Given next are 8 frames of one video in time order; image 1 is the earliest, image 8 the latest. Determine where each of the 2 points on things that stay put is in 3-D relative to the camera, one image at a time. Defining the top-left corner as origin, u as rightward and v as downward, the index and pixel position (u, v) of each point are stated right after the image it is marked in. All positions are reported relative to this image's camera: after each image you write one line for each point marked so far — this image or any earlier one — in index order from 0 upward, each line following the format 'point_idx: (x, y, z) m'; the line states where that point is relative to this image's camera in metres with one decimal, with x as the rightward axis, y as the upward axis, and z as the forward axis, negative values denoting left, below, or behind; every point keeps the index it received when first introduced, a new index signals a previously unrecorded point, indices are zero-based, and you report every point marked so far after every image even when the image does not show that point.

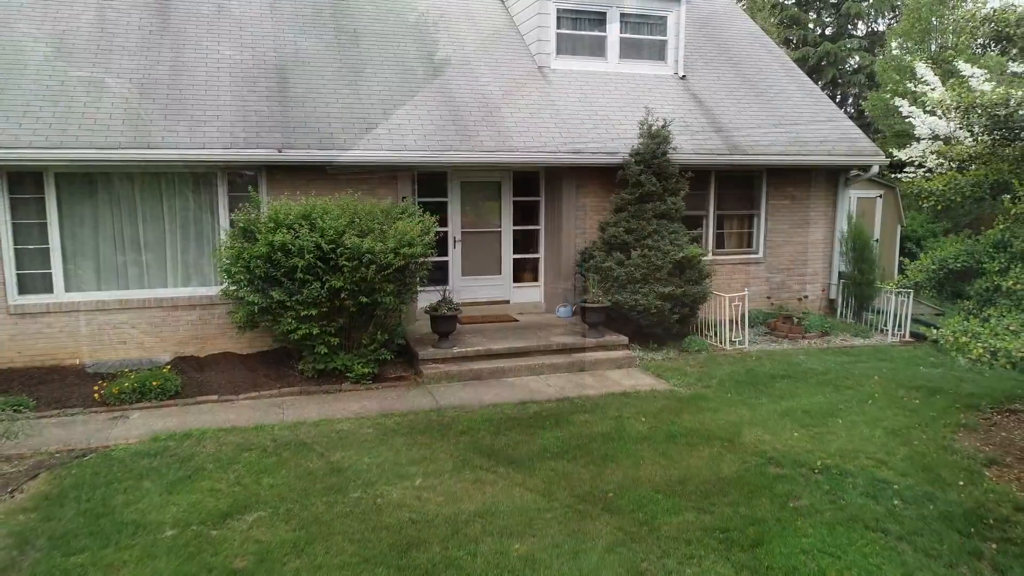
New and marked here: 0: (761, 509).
0: (+1.8, -1.6, +4.6) m
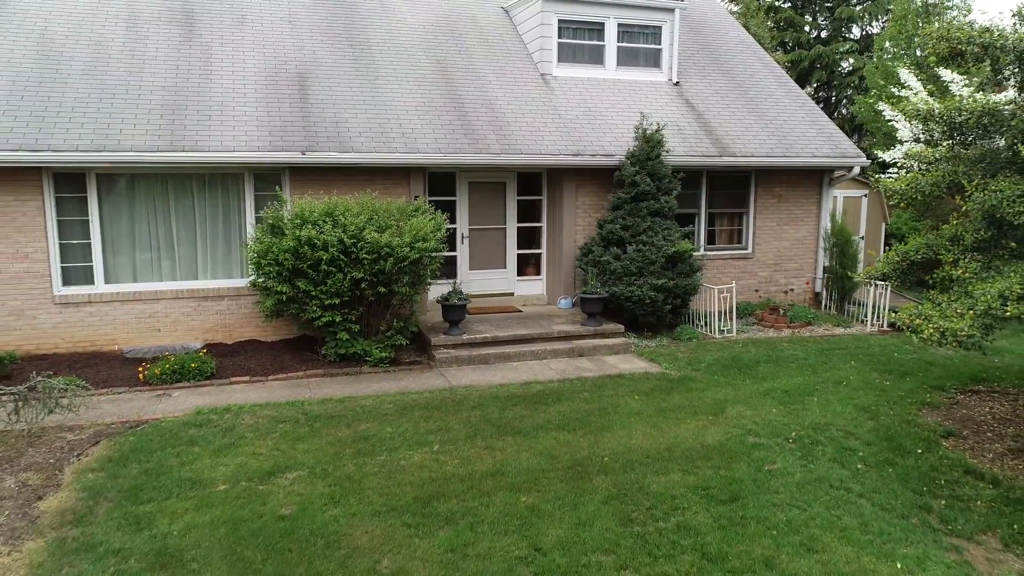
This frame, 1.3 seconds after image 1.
0: (+1.9, -1.5, +5.3) m
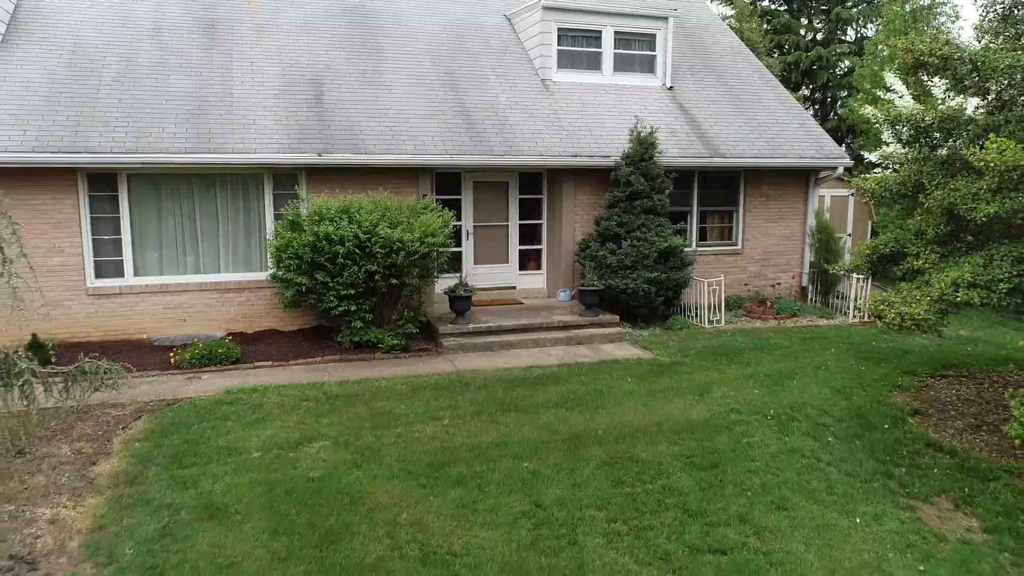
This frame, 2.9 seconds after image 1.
0: (+1.9, -1.4, +5.8) m
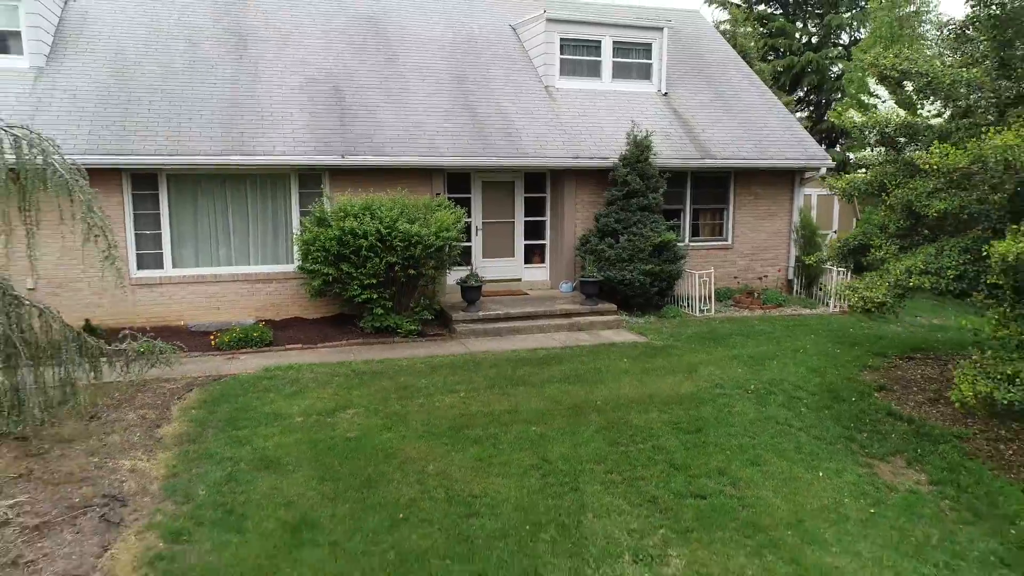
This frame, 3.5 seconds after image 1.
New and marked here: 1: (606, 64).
0: (+2.0, -1.3, +6.6) m
1: (+1.8, +4.2, +11.9) m
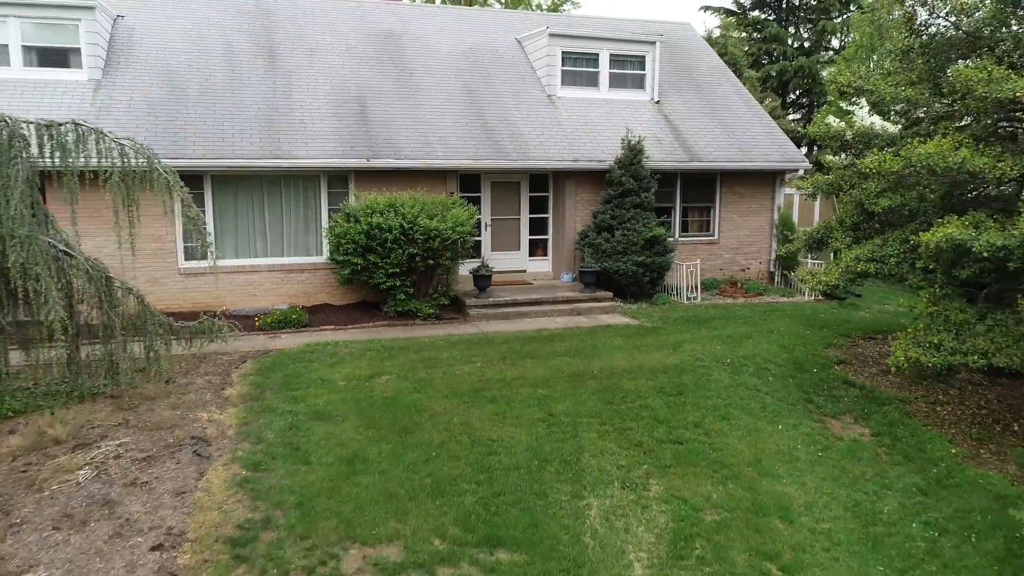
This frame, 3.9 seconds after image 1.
0: (+2.1, -1.1, +7.7) m
1: (+1.9, +4.4, +13.1) m
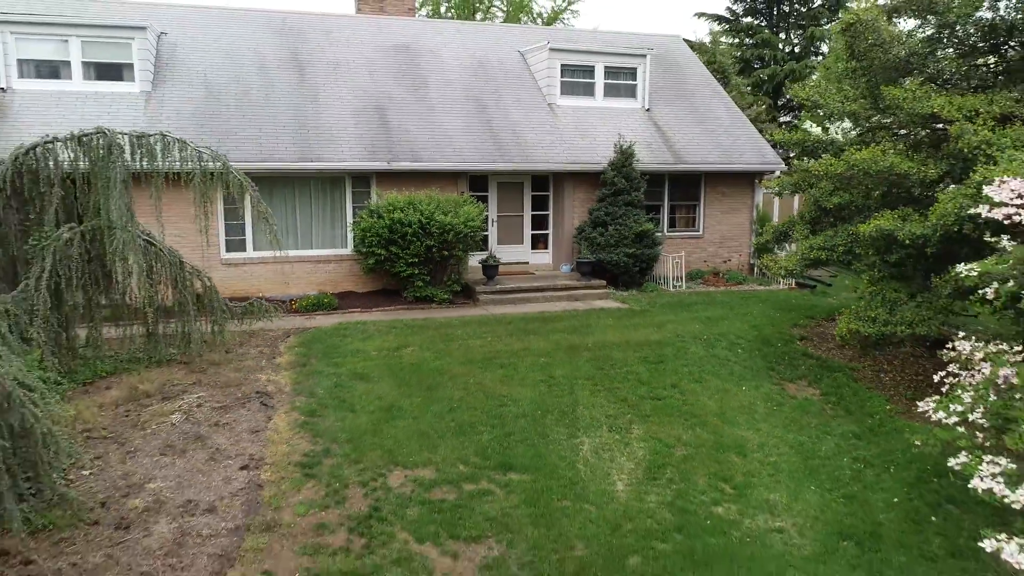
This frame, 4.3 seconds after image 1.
0: (+2.2, -0.9, +9.0) m
1: (+2.0, +4.6, +14.4) m
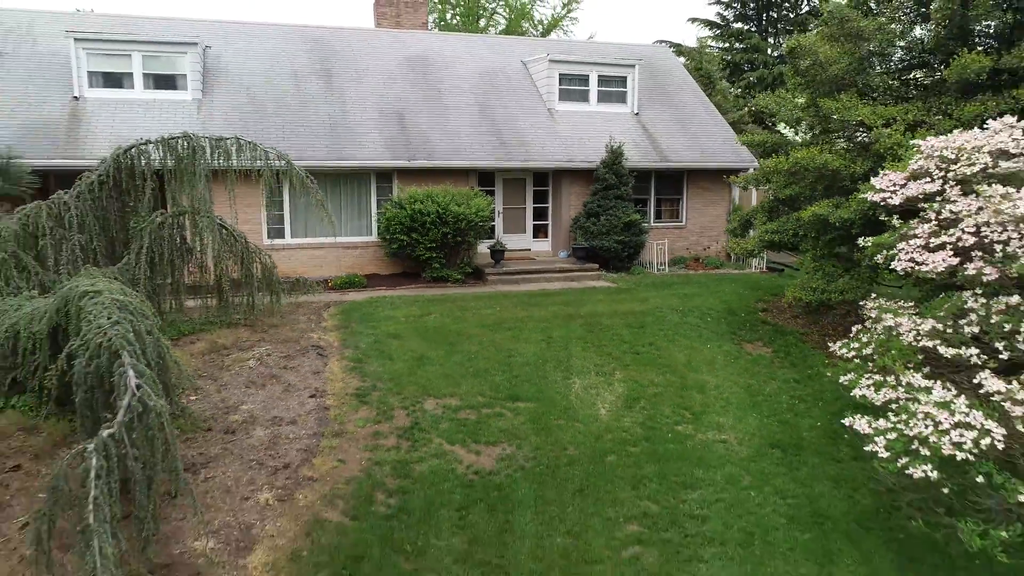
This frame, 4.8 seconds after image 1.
0: (+2.3, -0.5, +10.7) m
1: (+2.1, +5.0, +16.1) m
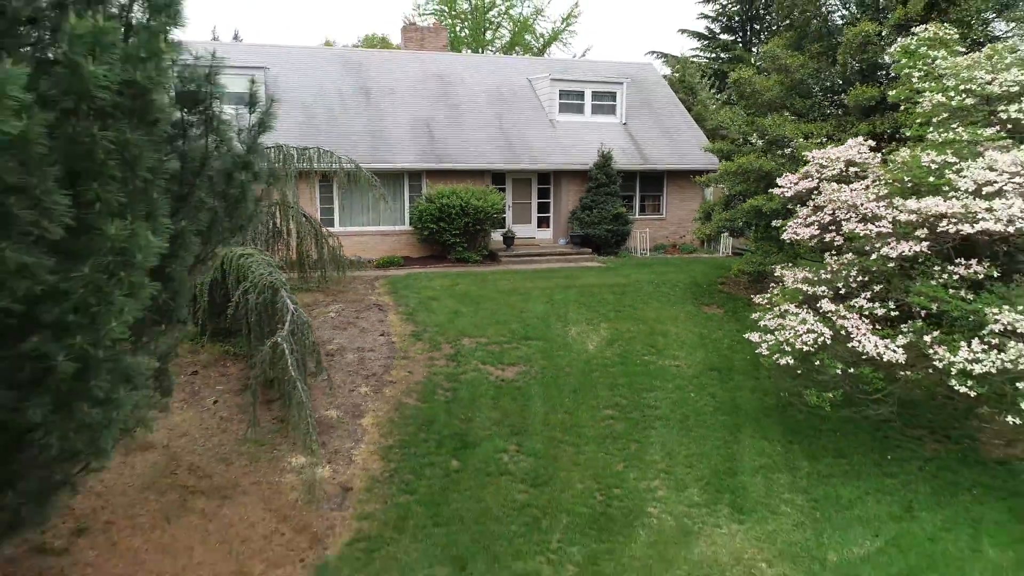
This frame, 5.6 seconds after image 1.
0: (+2.5, 0.0, +13.6) m
1: (+2.3, +5.5, +19.0) m
